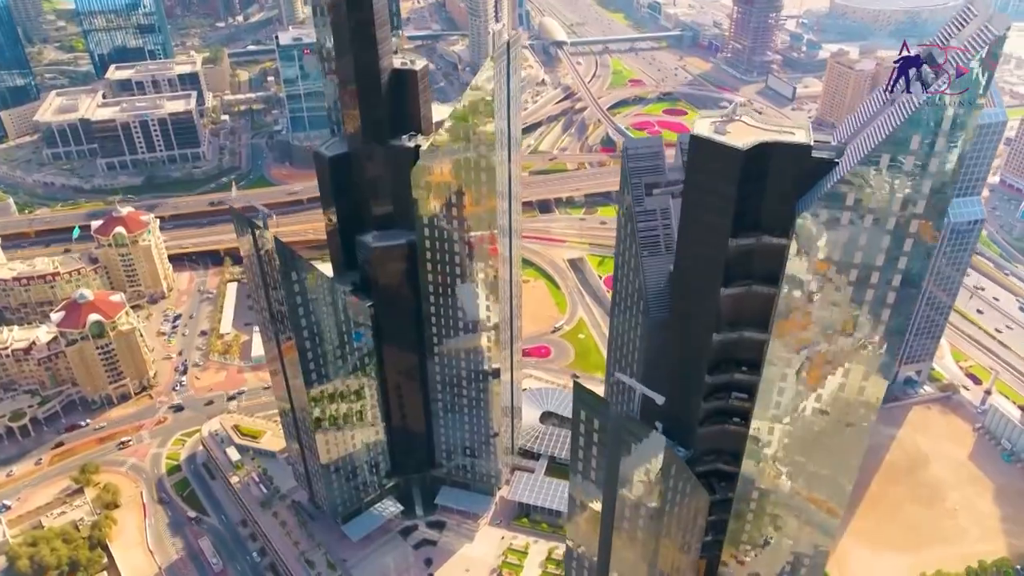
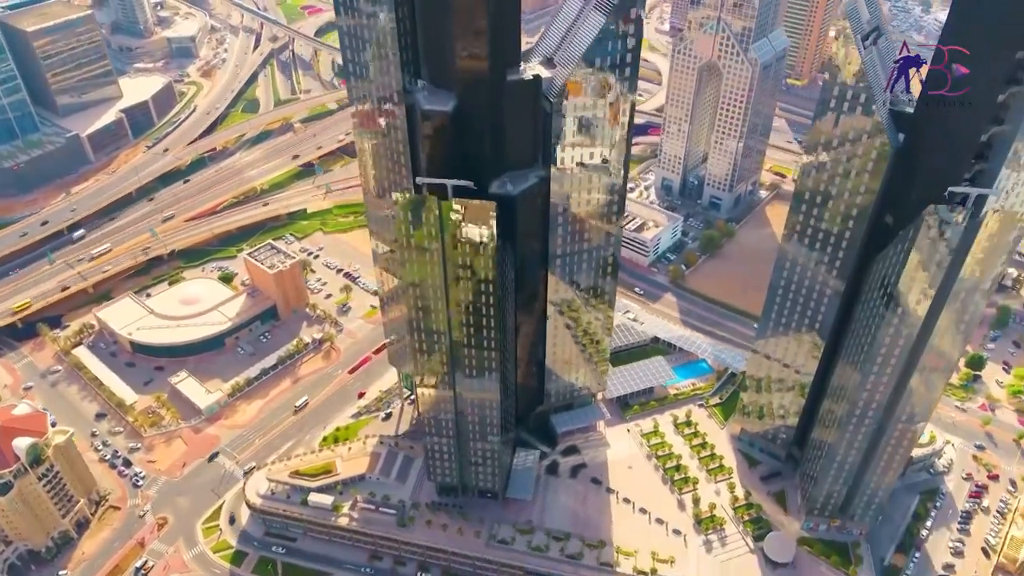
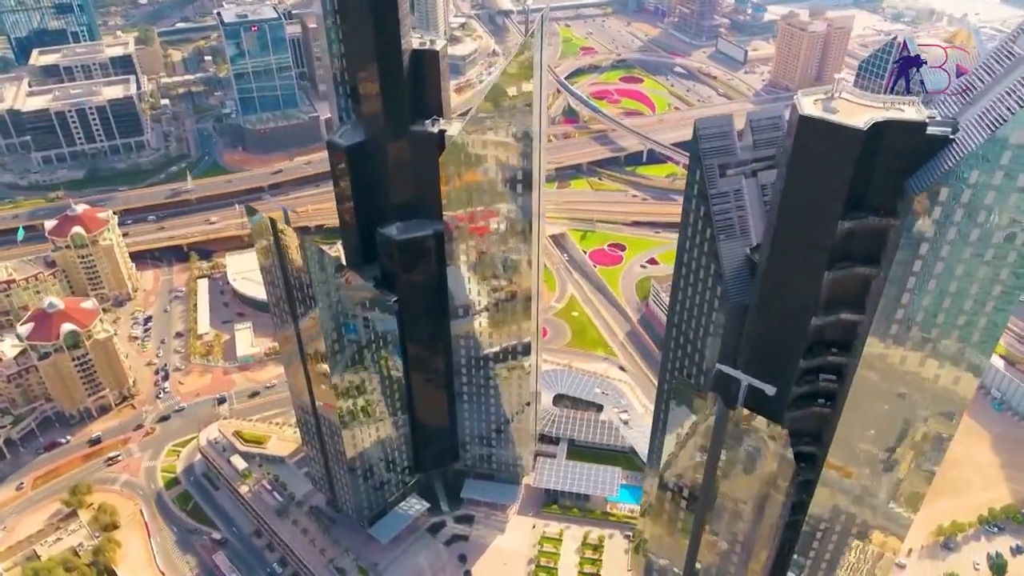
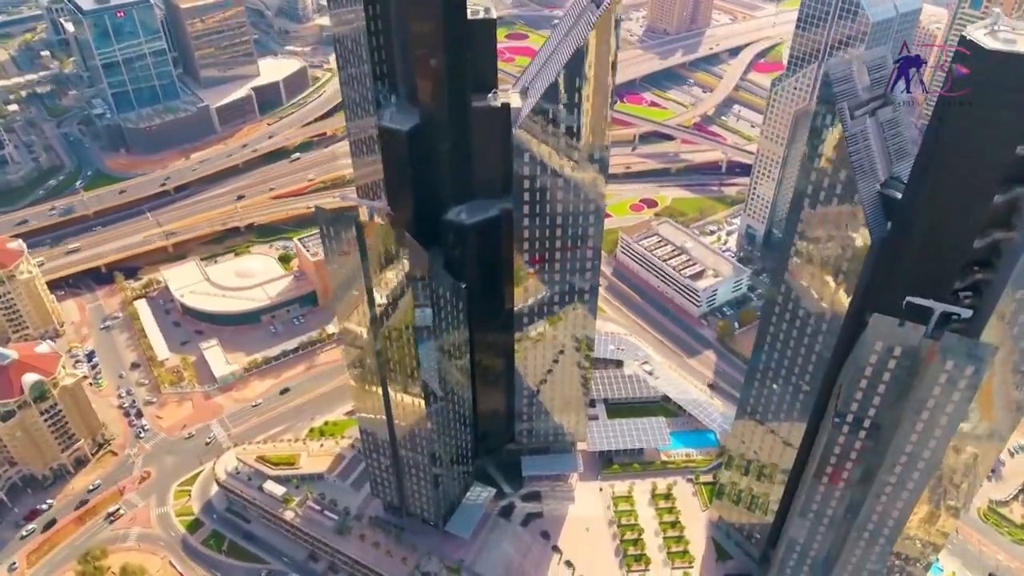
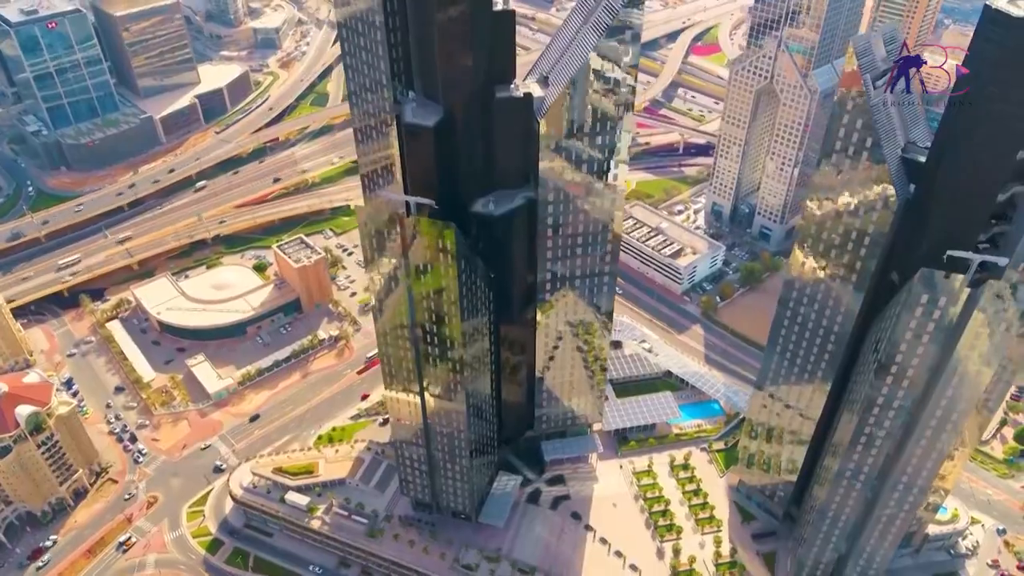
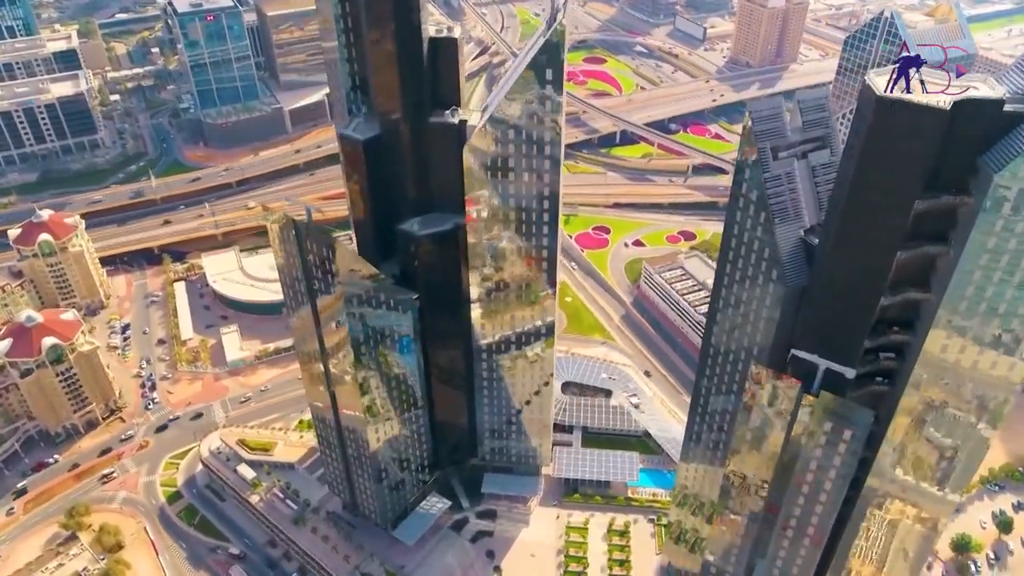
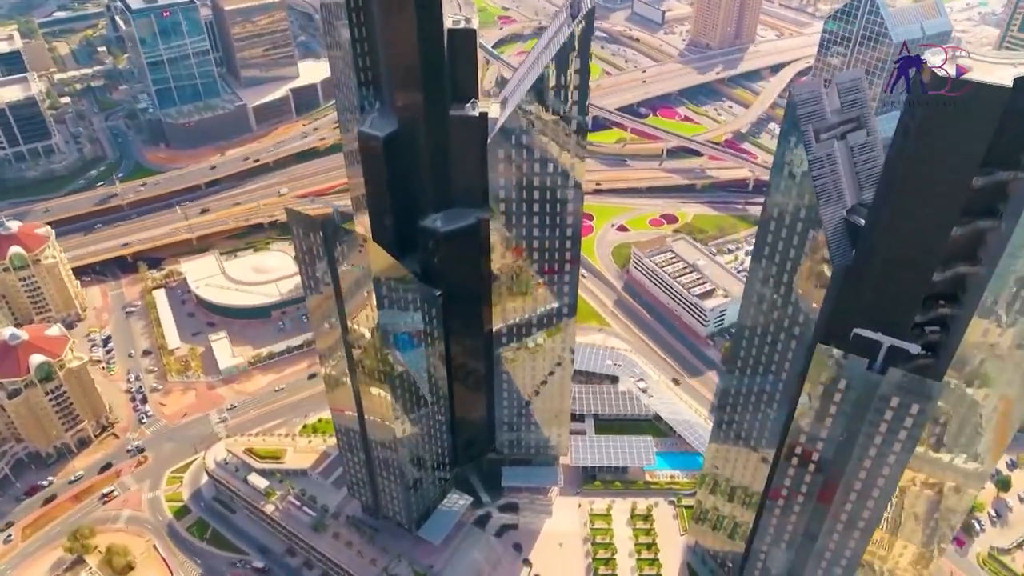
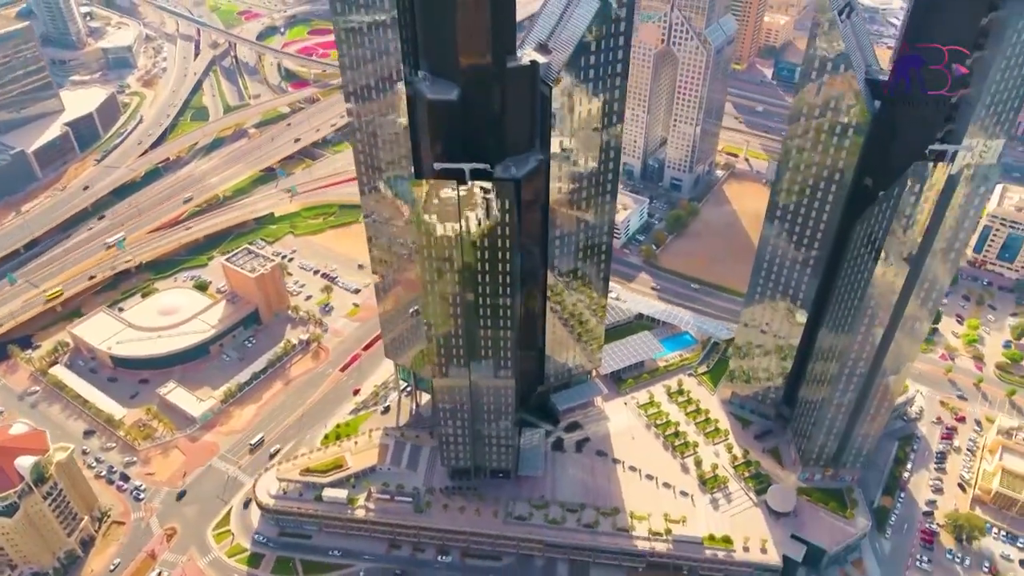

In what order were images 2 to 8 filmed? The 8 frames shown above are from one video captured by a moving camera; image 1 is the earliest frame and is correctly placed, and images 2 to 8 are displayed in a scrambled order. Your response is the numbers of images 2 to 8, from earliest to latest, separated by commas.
3, 6, 7, 4, 5, 2, 8
